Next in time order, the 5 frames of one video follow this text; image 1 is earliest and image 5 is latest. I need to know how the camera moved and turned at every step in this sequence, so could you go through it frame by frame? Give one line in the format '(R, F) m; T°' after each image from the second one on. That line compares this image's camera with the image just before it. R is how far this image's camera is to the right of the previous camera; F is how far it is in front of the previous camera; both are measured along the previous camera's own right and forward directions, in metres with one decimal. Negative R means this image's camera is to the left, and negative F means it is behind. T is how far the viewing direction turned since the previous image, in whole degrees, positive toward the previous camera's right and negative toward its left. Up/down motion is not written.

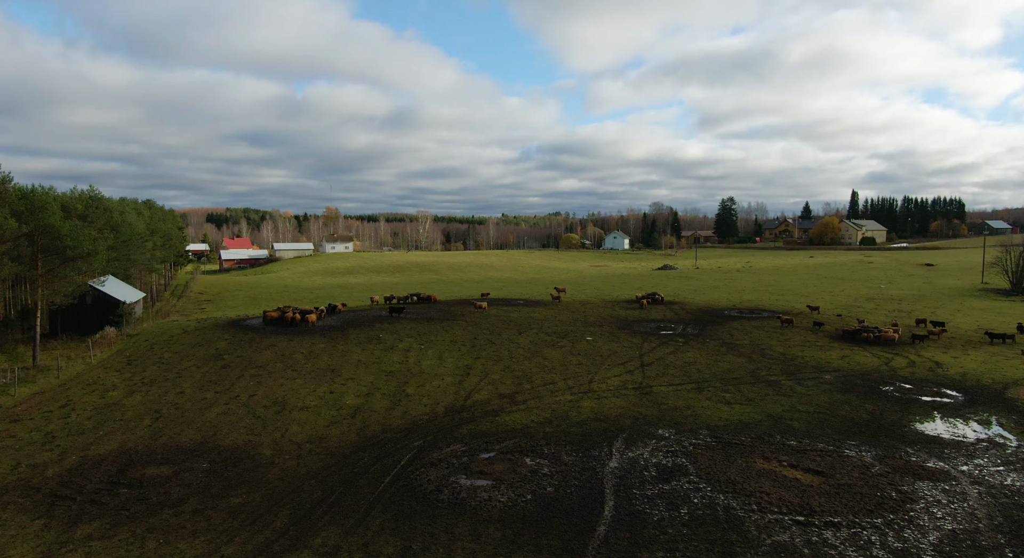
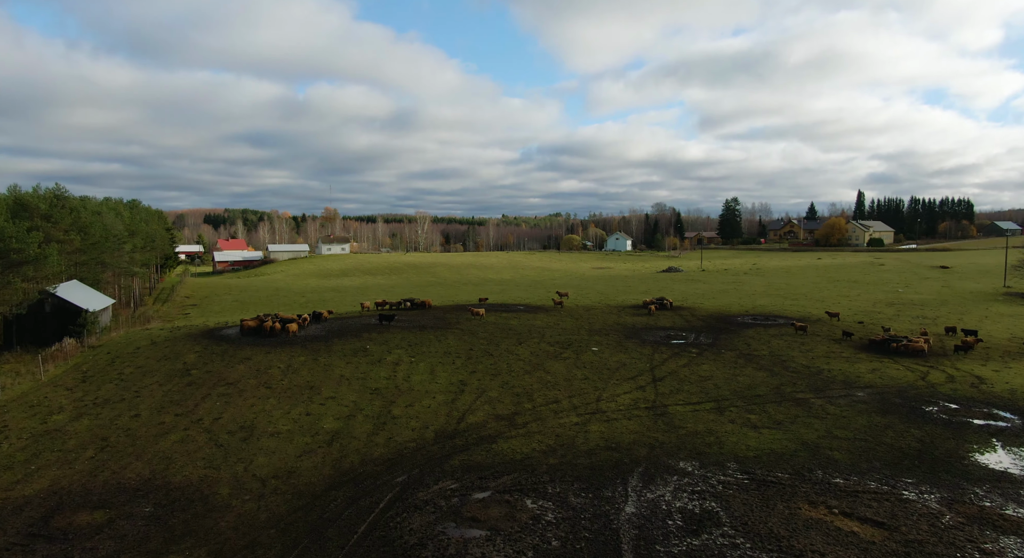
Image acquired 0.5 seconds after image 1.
(+0.1, +2.6) m; 0°
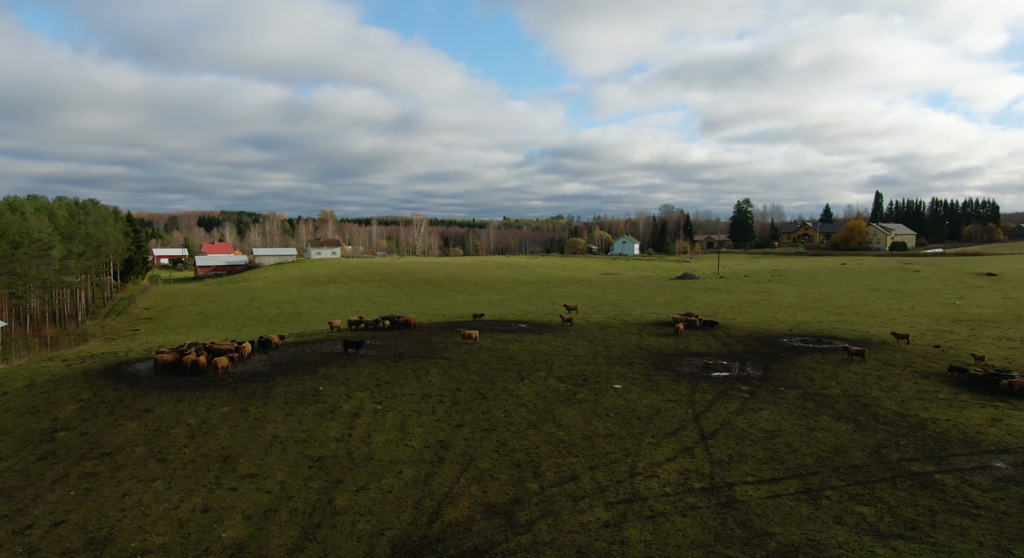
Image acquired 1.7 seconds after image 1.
(+0.1, +7.0) m; 0°
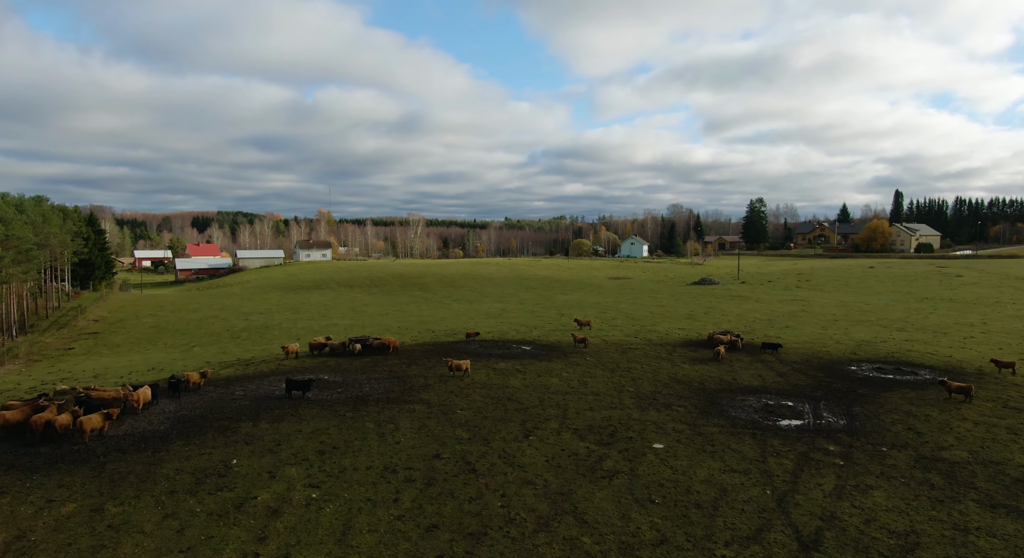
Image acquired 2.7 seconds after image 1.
(0.0, +6.9) m; 0°
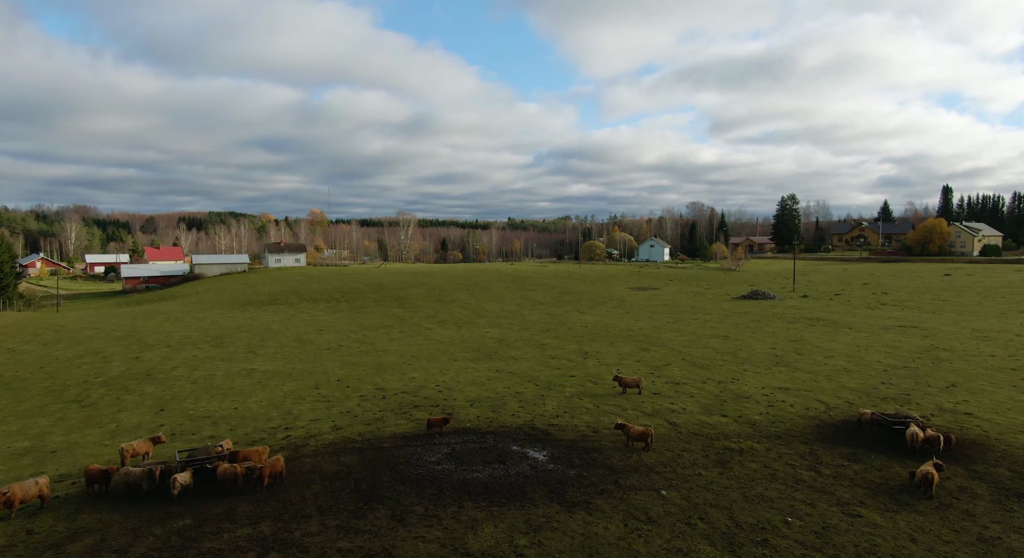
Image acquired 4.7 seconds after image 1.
(+0.2, +14.8) m; -1°
